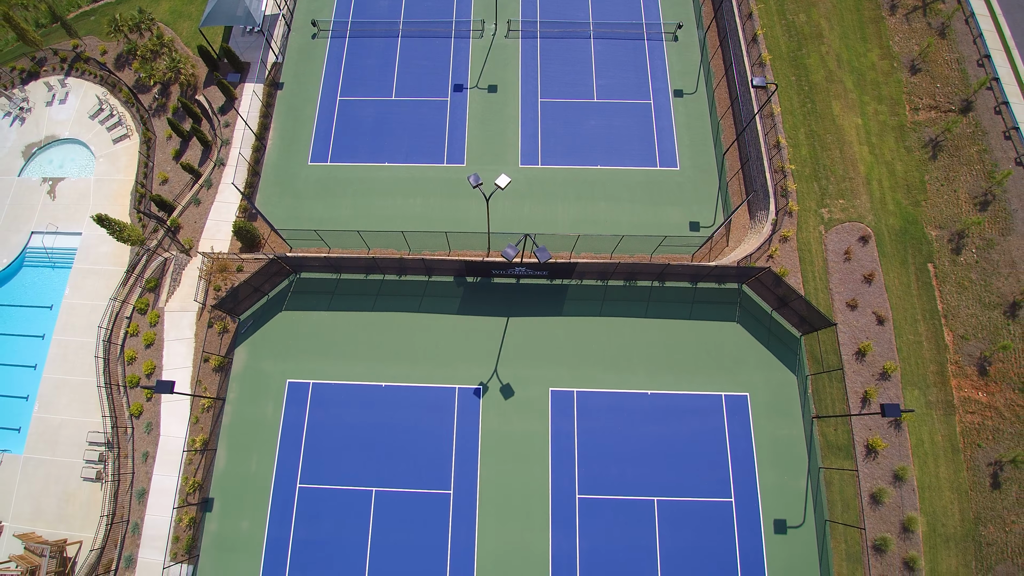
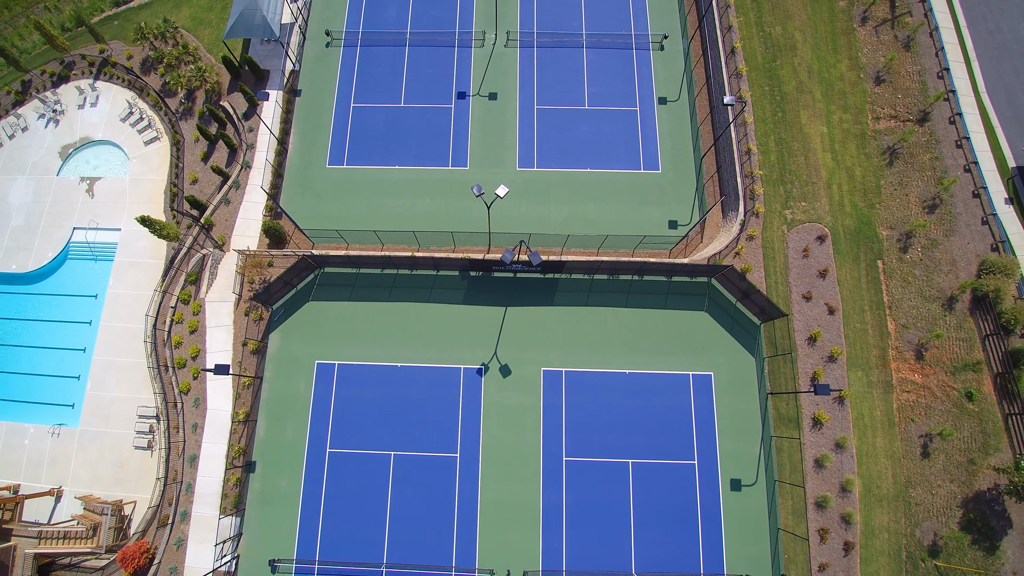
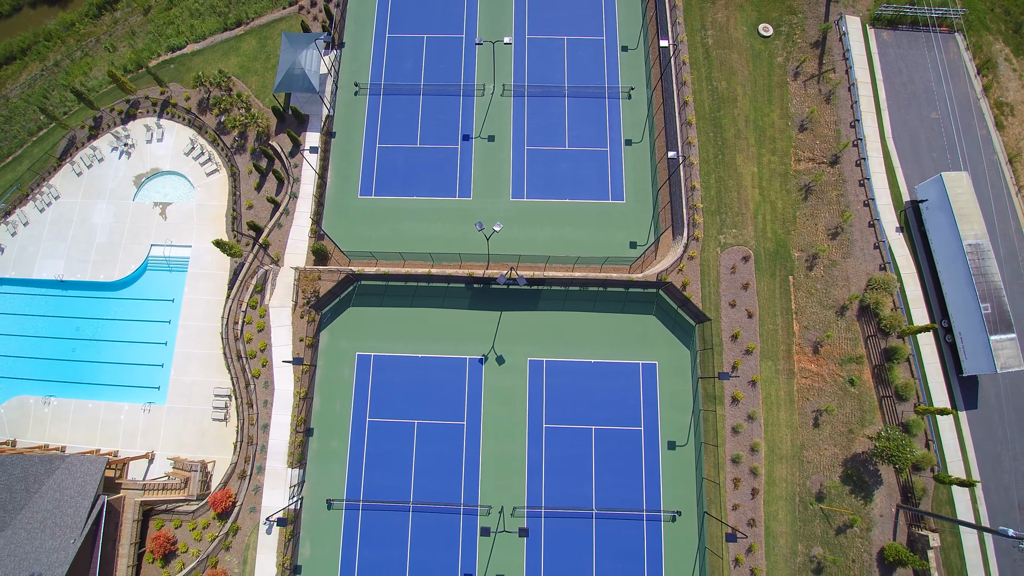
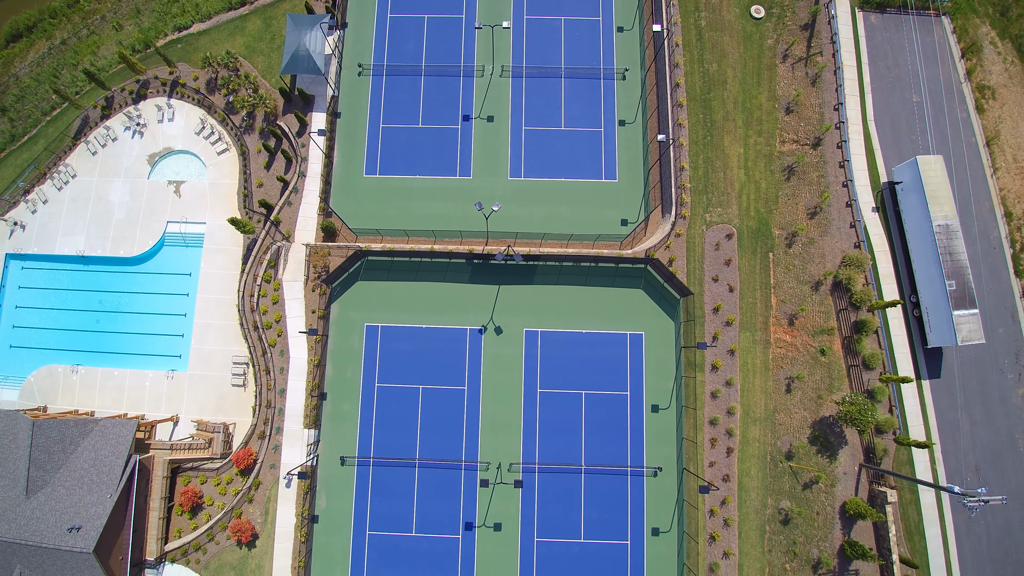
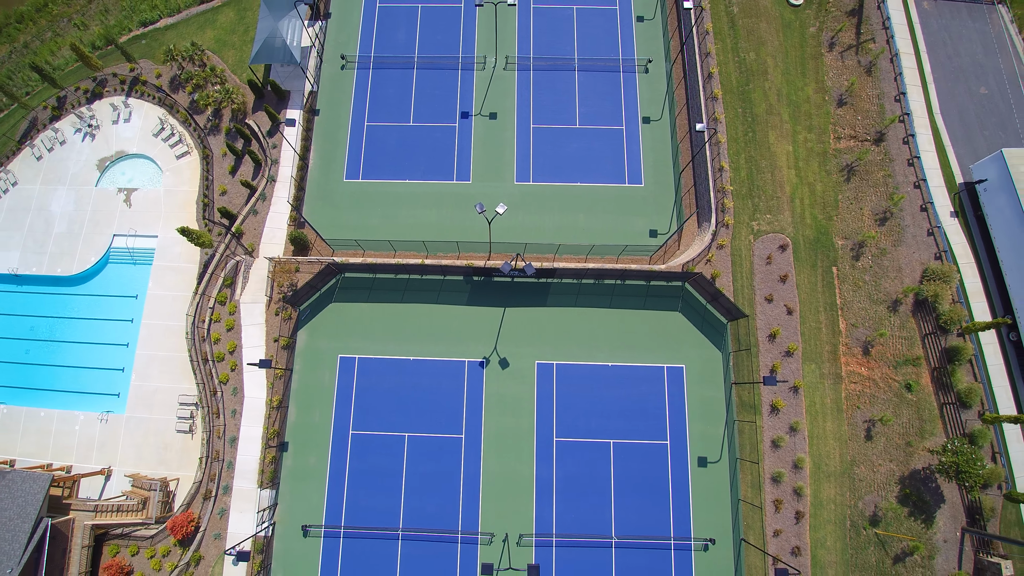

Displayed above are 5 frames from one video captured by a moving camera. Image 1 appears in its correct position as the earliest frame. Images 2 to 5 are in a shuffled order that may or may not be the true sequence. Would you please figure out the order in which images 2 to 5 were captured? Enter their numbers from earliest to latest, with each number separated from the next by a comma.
2, 5, 3, 4
